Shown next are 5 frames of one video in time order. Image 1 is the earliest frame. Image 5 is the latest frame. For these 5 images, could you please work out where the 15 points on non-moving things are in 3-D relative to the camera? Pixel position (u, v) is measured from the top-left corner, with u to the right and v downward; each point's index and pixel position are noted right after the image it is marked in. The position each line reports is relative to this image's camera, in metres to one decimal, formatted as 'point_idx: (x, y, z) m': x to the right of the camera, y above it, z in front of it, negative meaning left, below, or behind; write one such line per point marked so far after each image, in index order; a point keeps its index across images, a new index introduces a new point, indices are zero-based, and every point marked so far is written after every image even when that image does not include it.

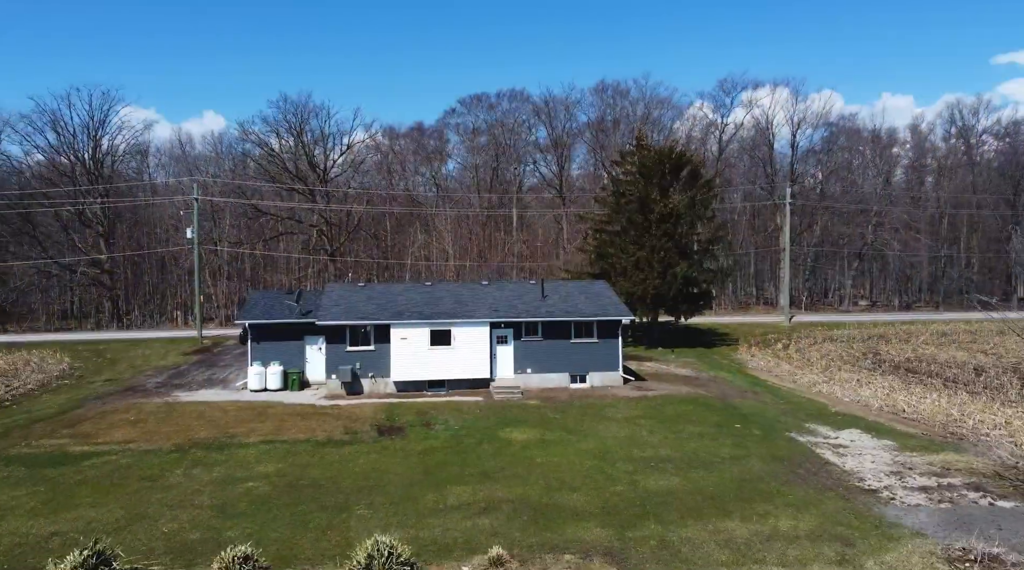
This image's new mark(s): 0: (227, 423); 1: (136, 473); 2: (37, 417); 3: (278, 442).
0: (-6.3, -3.0, +17.2) m
1: (-6.4, -3.1, +13.2) m
2: (-11.2, -3.1, +18.4) m
3: (-4.6, -3.1, +15.3) m
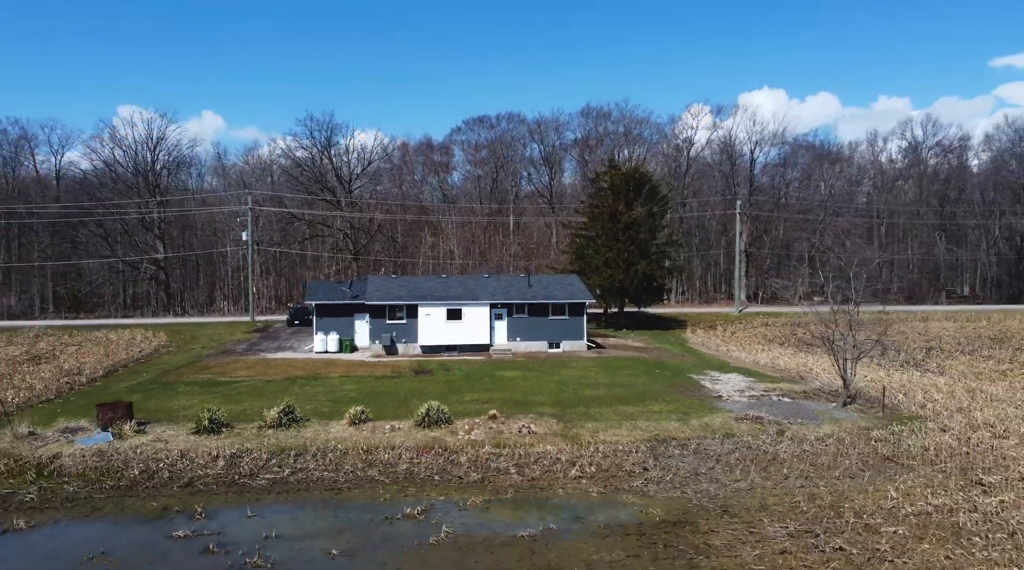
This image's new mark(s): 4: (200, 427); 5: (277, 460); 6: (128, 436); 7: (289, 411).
0: (-6.5, -2.7, +25.4) m
1: (-6.6, -2.8, +21.4) m
2: (-11.4, -2.7, +26.7) m
3: (-4.9, -2.7, +23.5) m
4: (-6.4, -2.9, +16.1) m
5: (-4.4, -3.2, +14.5) m
6: (-7.7, -3.0, +15.8) m
7: (-4.8, -2.7, +16.9) m
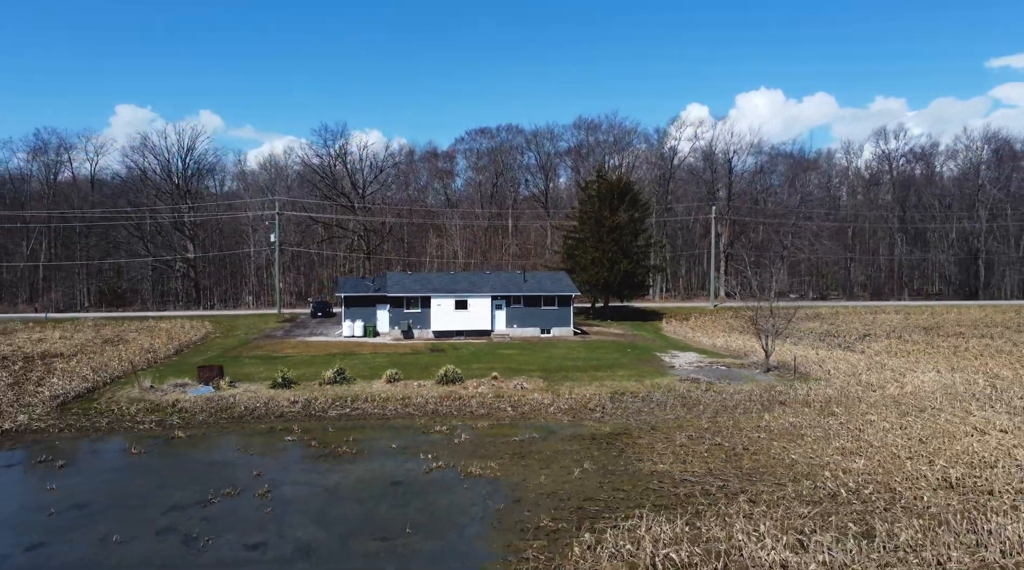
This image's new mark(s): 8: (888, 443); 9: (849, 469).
0: (-6.6, -2.4, +31.0) m
1: (-6.7, -2.6, +27.0) m
2: (-11.5, -2.5, +32.2) m
3: (-5.0, -2.5, +29.1) m
4: (-6.5, -2.7, +21.7) m
5: (-4.4, -3.0, +20.1) m
6: (-7.8, -2.8, +21.3) m
7: (-4.9, -2.5, +22.5) m
8: (+7.0, -2.9, +14.6) m
9: (+5.5, -3.0, +12.9) m
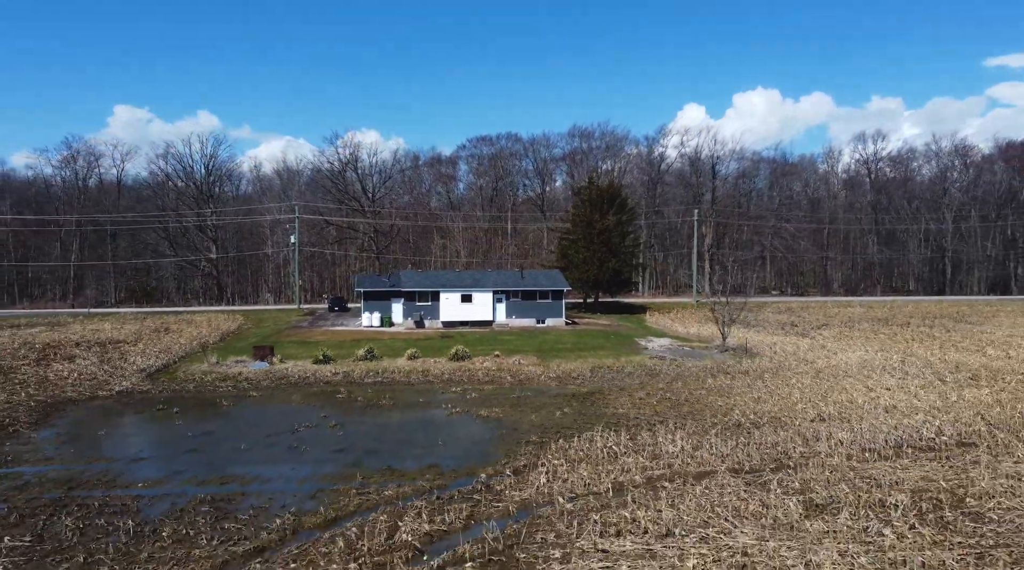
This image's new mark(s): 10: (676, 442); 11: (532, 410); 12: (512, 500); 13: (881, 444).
0: (-6.7, -2.2, +35.8) m
1: (-6.7, -2.4, +31.8) m
2: (-11.6, -2.3, +37.1) m
3: (-5.0, -2.3, +34.0) m
4: (-6.5, -2.5, +26.5) m
5: (-4.5, -2.8, +25.0) m
6: (-7.8, -2.6, +26.2) m
7: (-4.9, -2.3, +27.3) m
8: (+6.9, -2.7, +19.5) m
9: (+5.5, -2.8, +17.8) m
10: (+2.9, -2.8, +14.0) m
11: (+0.5, -3.0, +18.9) m
12: (0.0, -3.0, +11.2) m
13: (+6.6, -2.8, +14.0) m
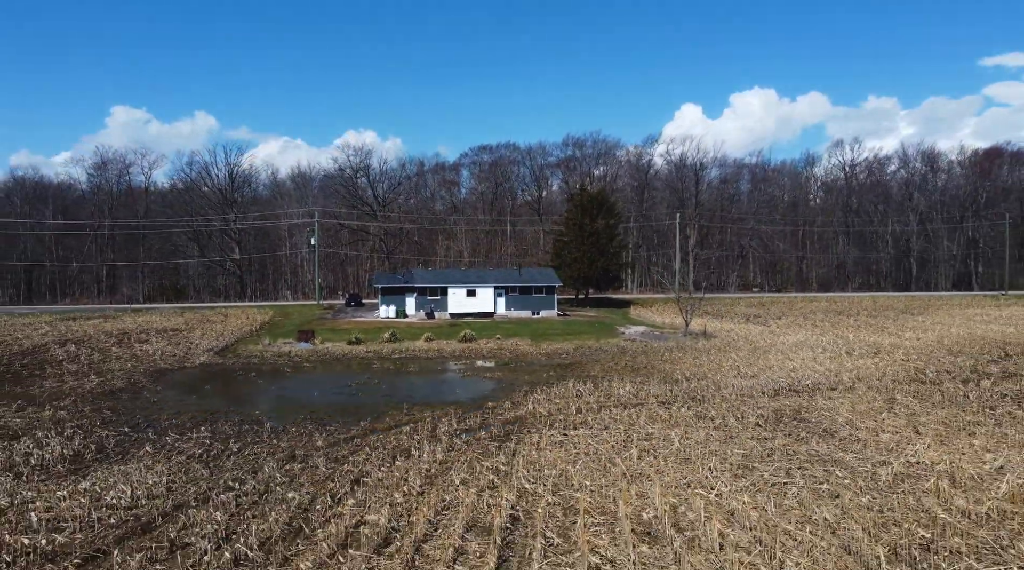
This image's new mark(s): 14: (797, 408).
0: (-6.8, -2.1, +41.7) m
1: (-6.8, -2.2, +37.7) m
2: (-11.6, -2.1, +42.9) m
3: (-5.1, -2.1, +39.8) m
4: (-6.6, -2.3, +32.4) m
5: (-4.5, -2.6, +30.9) m
6: (-7.9, -2.5, +32.1) m
7: (-5.0, -2.1, +33.2) m
8: (+6.9, -2.5, +25.3) m
9: (+5.4, -2.6, +23.7) m
10: (+2.8, -2.6, +19.9) m
11: (+0.4, -2.8, +24.8) m
12: (0.0, -2.8, +17.1) m
13: (+6.5, -2.6, +19.9) m
14: (+6.2, -2.7, +17.0) m
